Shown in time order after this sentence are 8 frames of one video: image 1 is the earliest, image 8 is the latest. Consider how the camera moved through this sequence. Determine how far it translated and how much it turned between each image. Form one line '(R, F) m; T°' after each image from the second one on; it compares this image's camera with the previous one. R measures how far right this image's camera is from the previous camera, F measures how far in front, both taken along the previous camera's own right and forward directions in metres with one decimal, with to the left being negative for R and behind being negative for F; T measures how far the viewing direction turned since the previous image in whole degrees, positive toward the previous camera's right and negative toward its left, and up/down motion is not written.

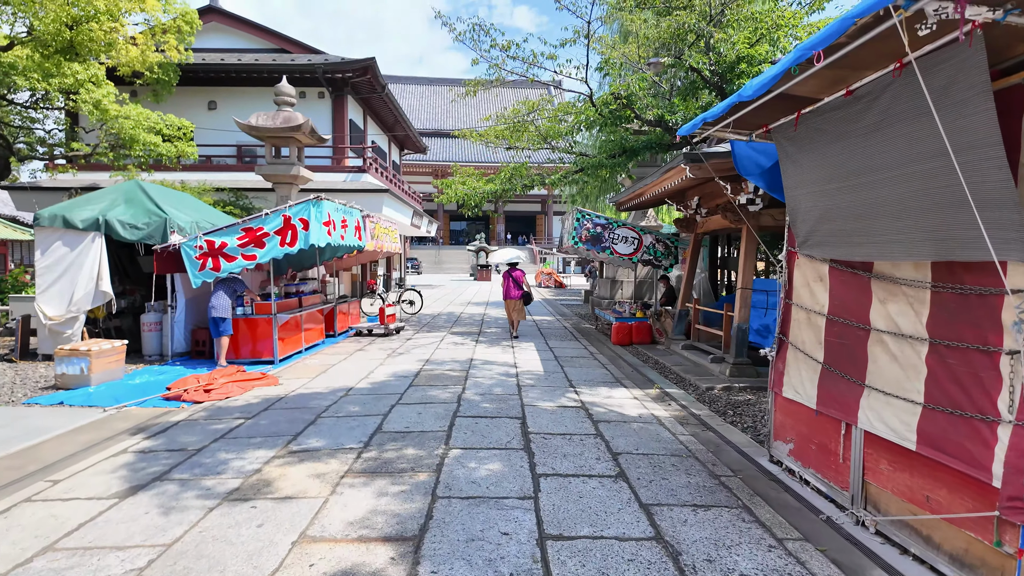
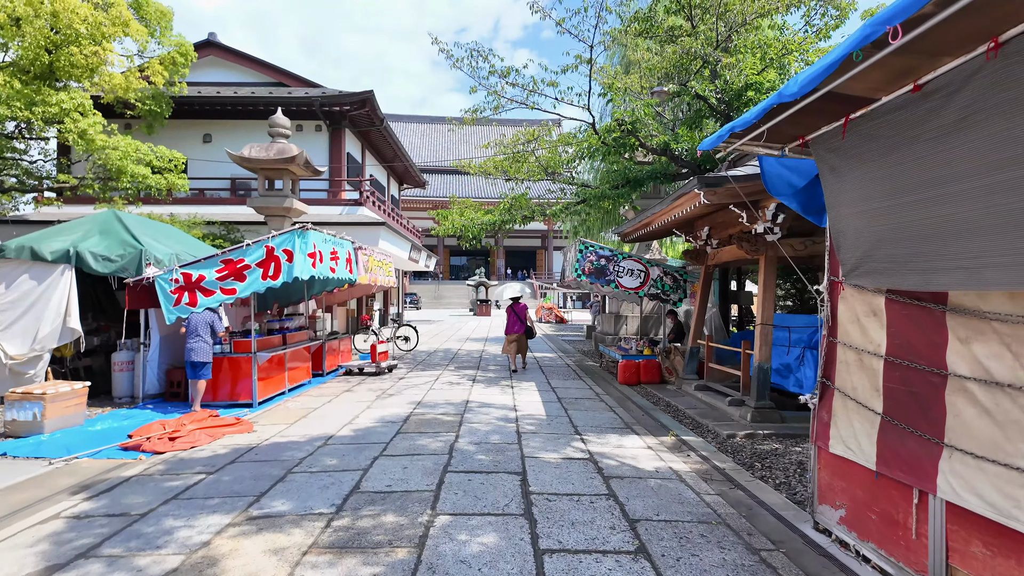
(0.0, +0.5) m; 0°
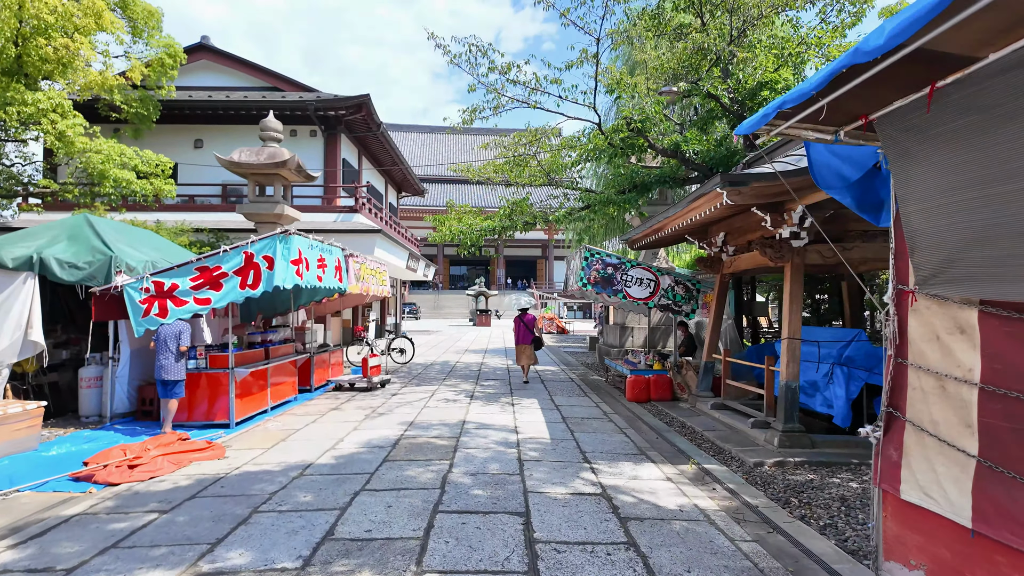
(0.0, +0.6) m; 0°
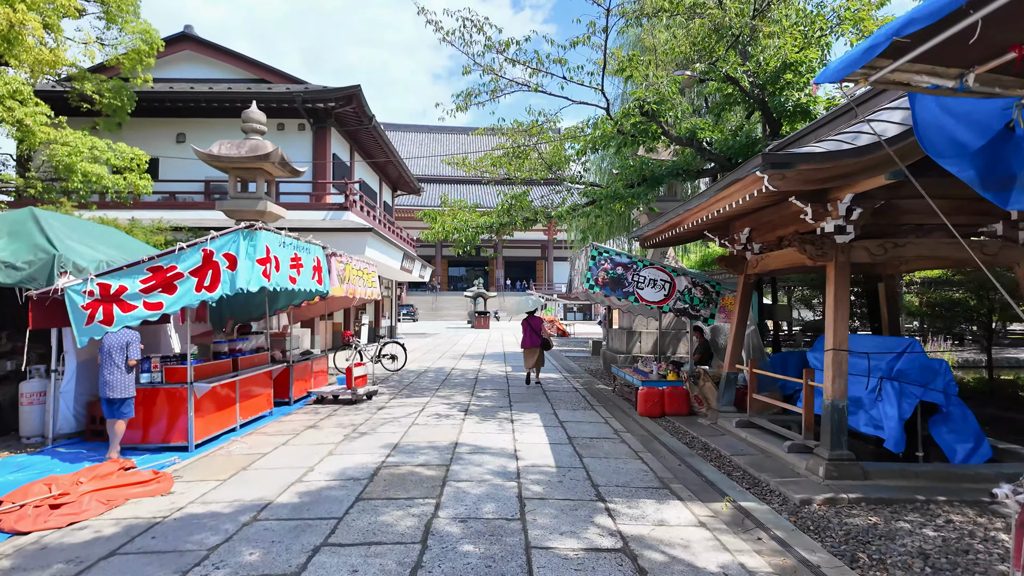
(0.0, +0.8) m; 0°
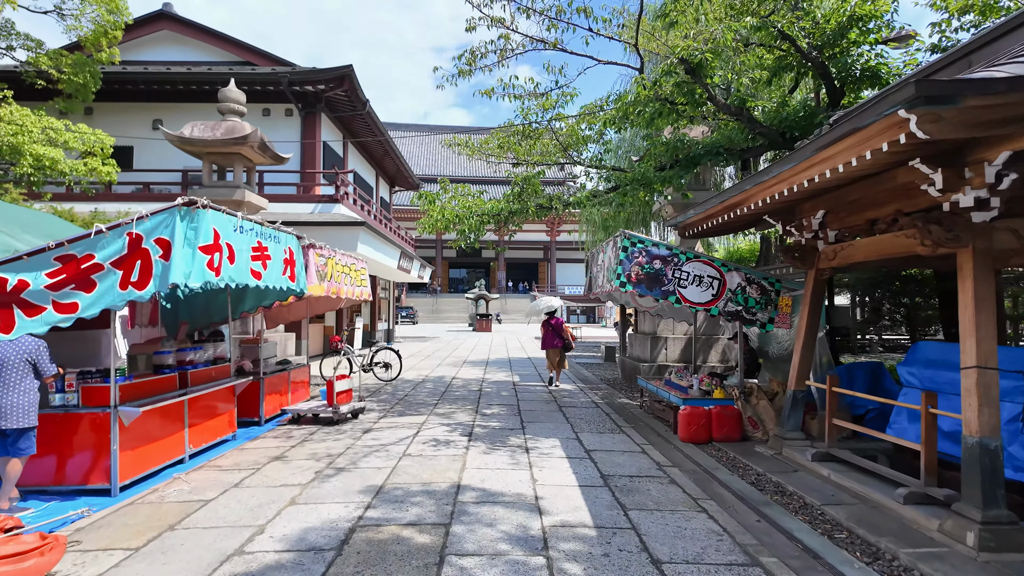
(-0.1, +1.3) m; 0°
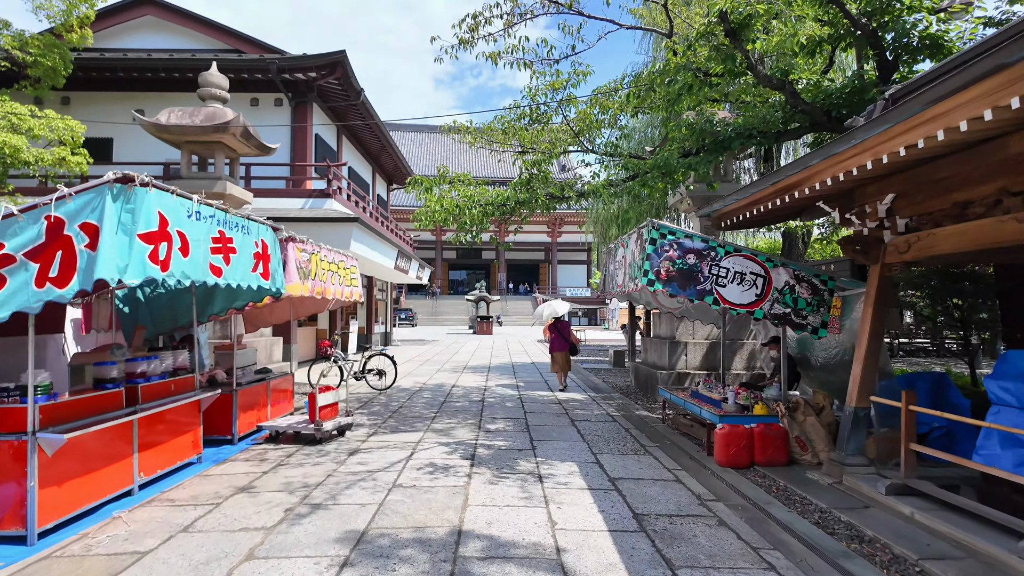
(-0.1, +0.8) m; 0°
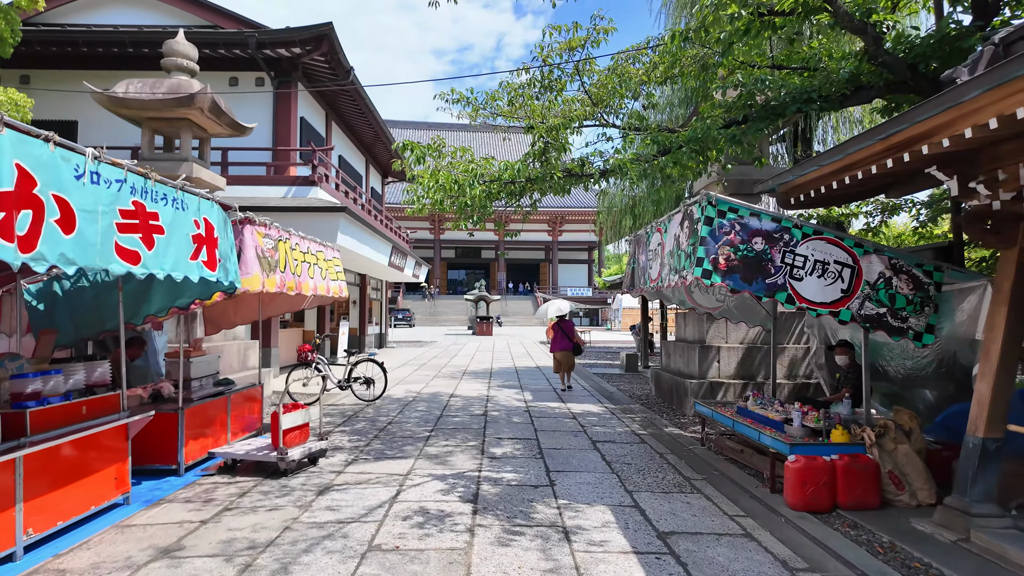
(-0.1, +1.1) m; 0°
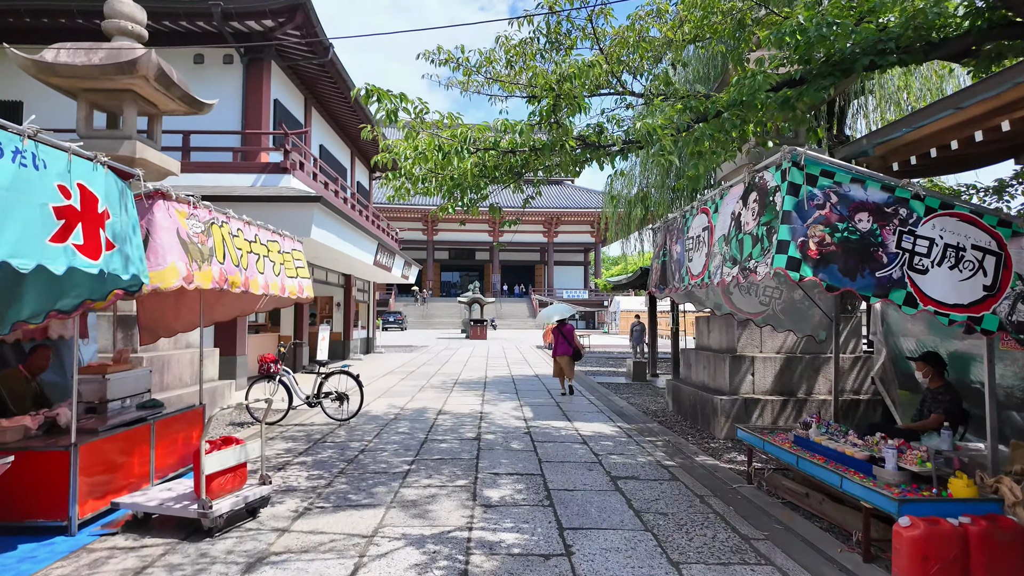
(0.0, +1.2) m; +1°
